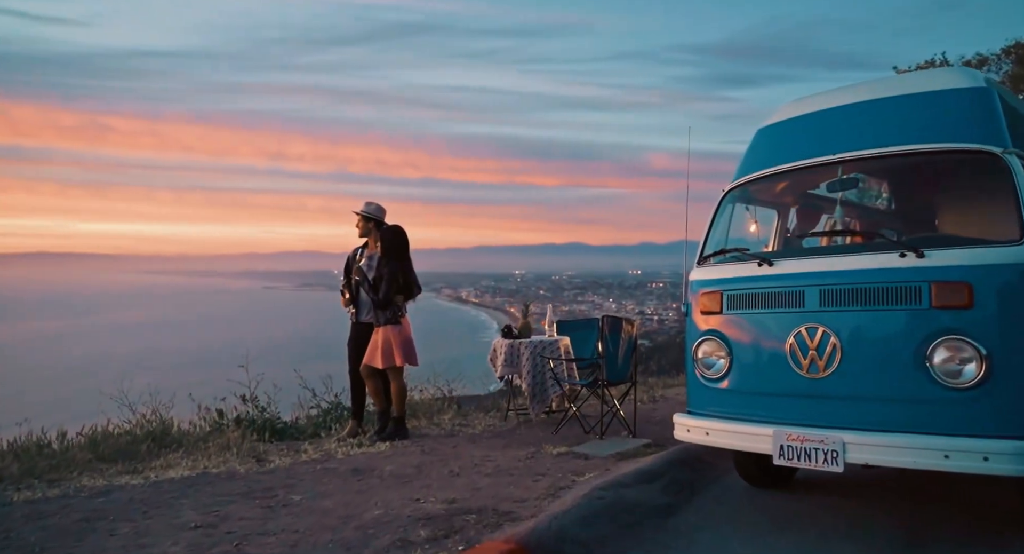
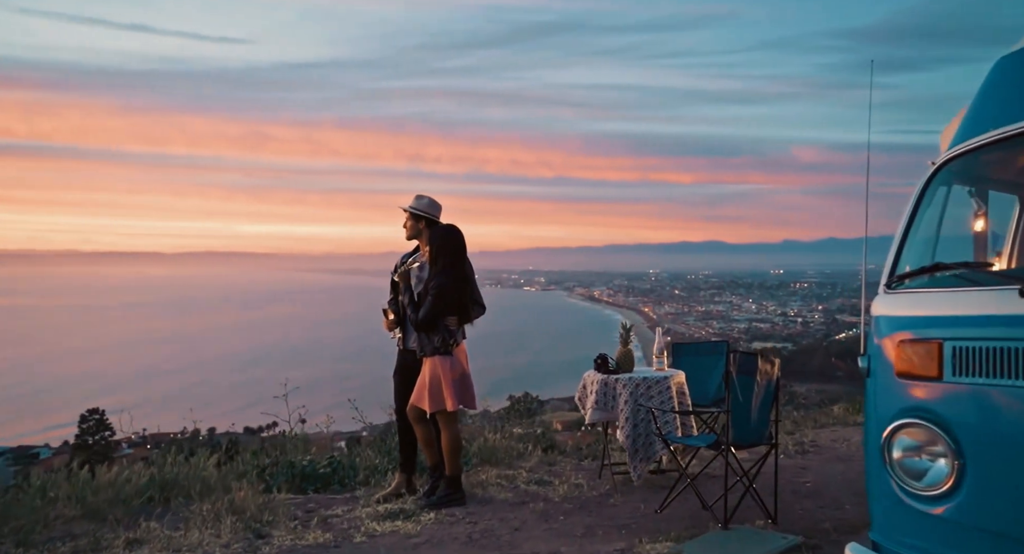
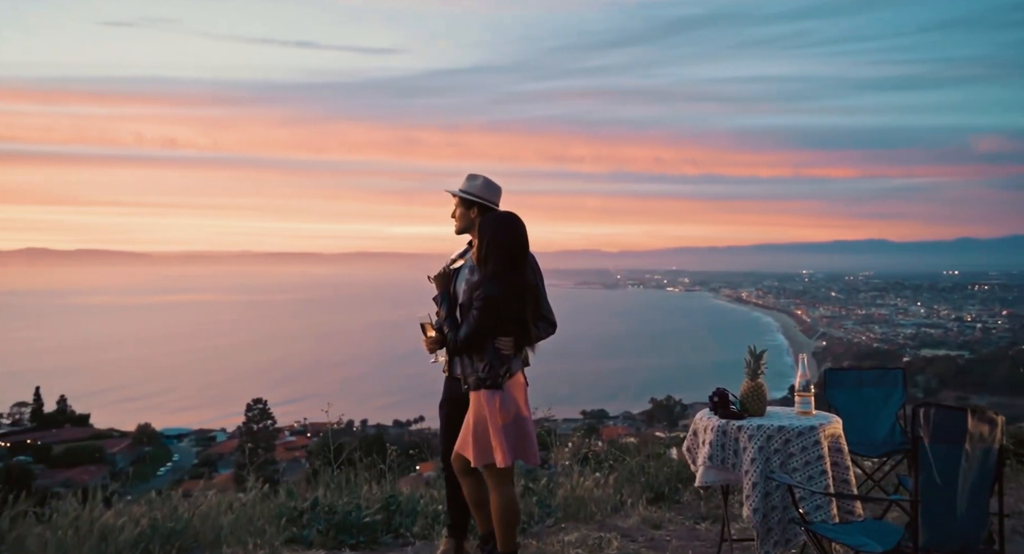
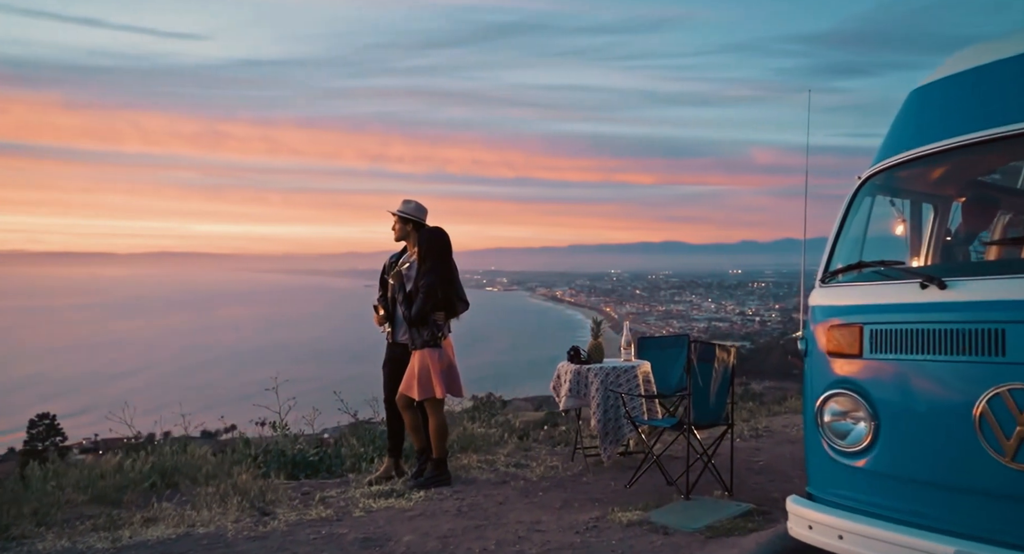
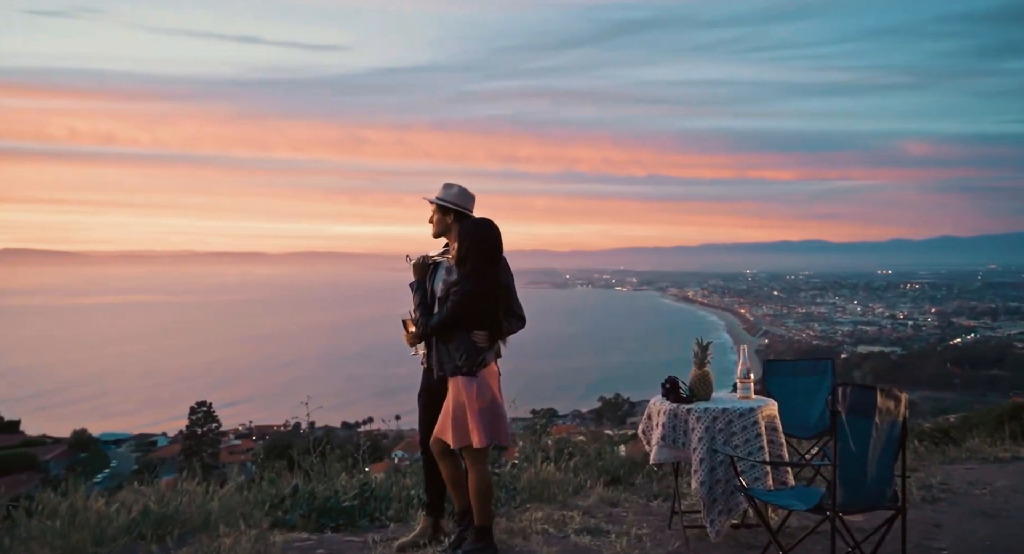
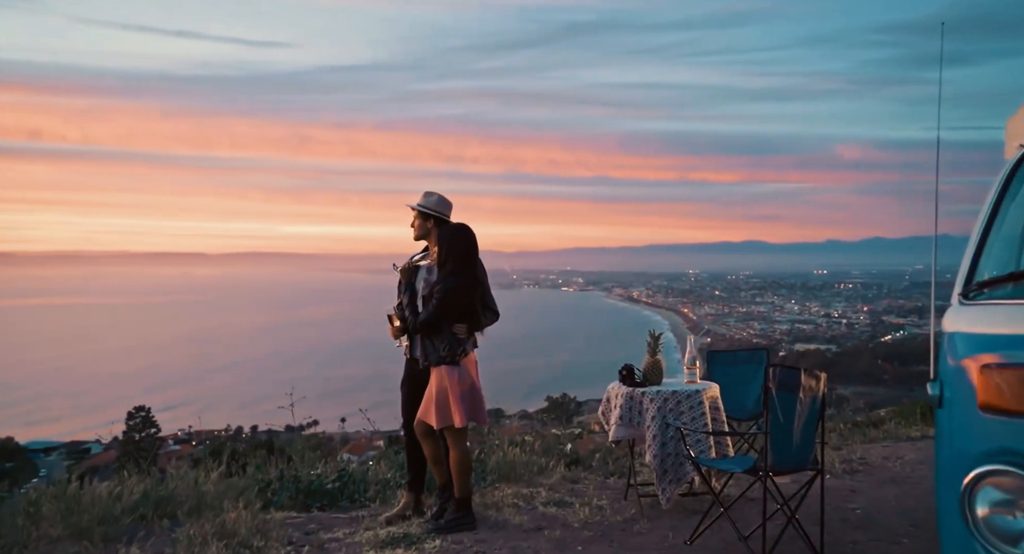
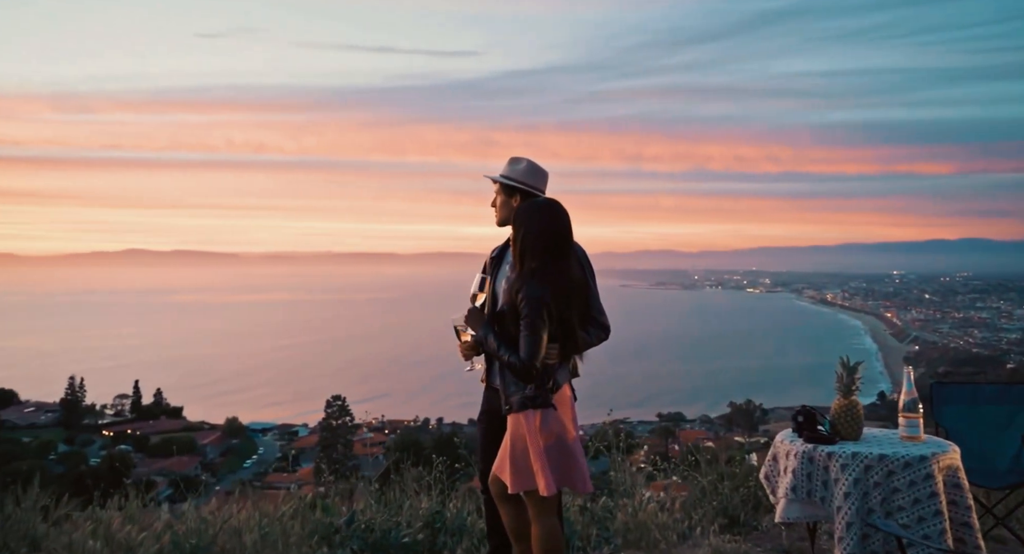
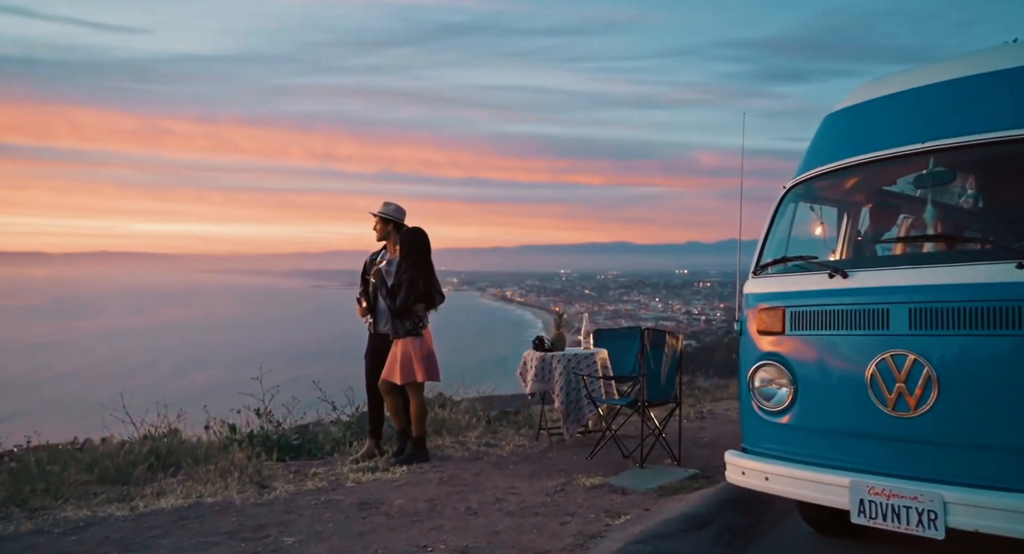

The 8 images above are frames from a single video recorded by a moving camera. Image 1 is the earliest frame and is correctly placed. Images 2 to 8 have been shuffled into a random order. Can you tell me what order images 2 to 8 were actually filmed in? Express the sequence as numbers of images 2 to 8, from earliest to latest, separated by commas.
8, 4, 2, 6, 5, 3, 7
